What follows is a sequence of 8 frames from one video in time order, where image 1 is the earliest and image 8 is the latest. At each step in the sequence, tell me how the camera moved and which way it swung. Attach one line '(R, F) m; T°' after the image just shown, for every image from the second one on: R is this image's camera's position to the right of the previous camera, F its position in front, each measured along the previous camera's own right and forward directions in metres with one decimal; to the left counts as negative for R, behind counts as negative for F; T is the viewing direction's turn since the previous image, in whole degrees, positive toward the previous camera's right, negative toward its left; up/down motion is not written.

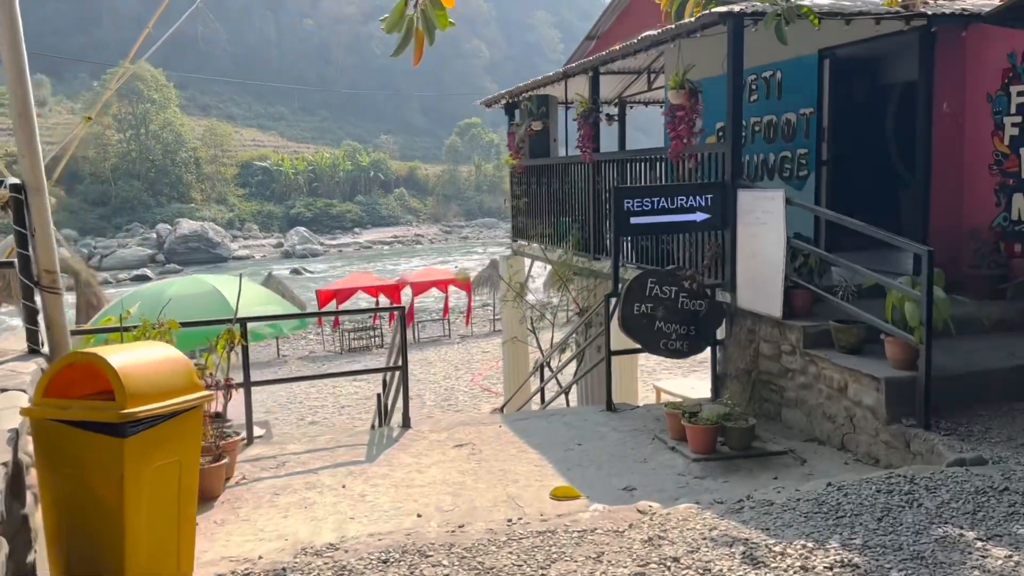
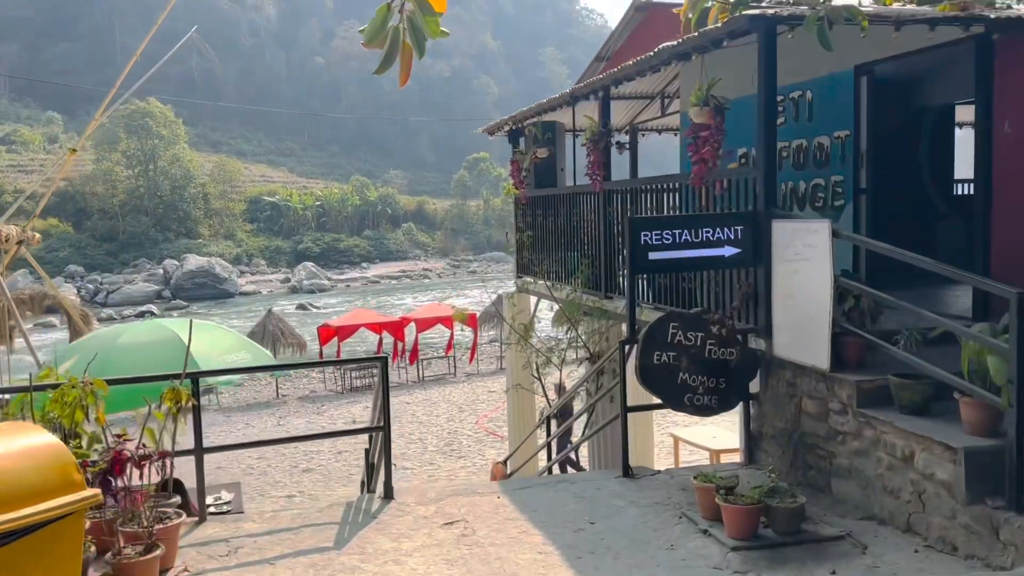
(+0.1, +0.8) m; -1°
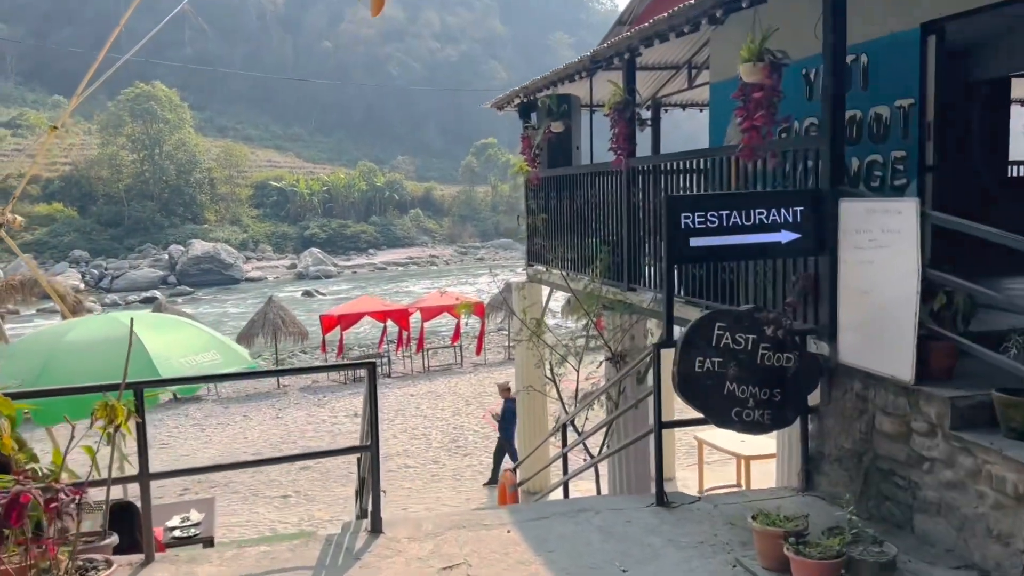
(0.0, +0.9) m; -1°
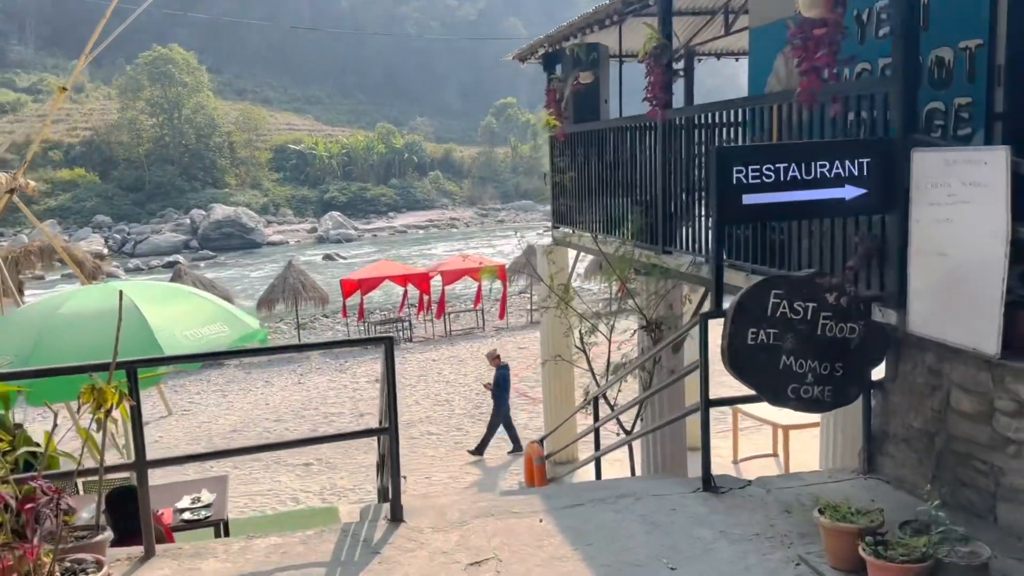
(-0.1, +0.4) m; -1°
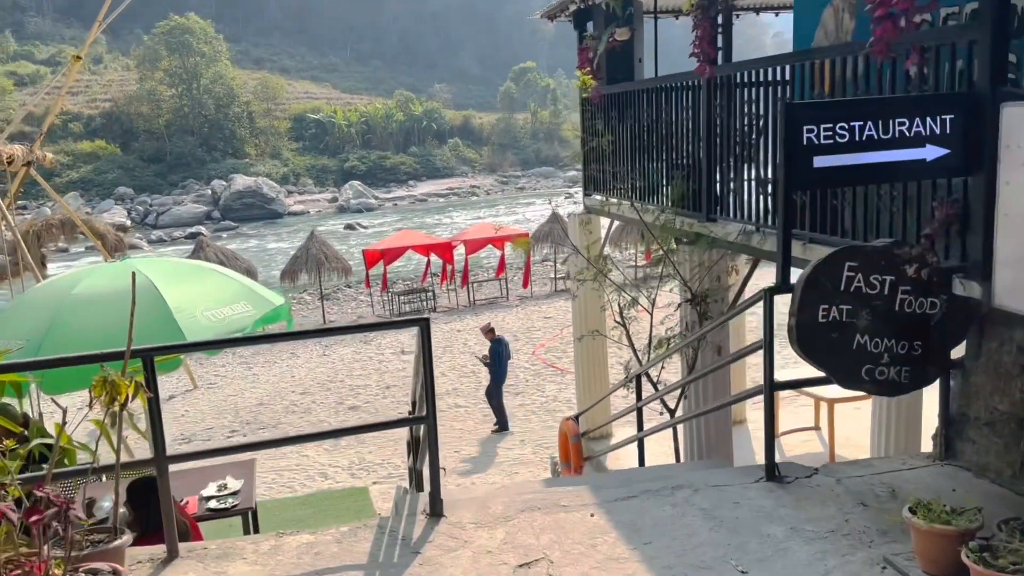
(-0.1, +0.3) m; -1°
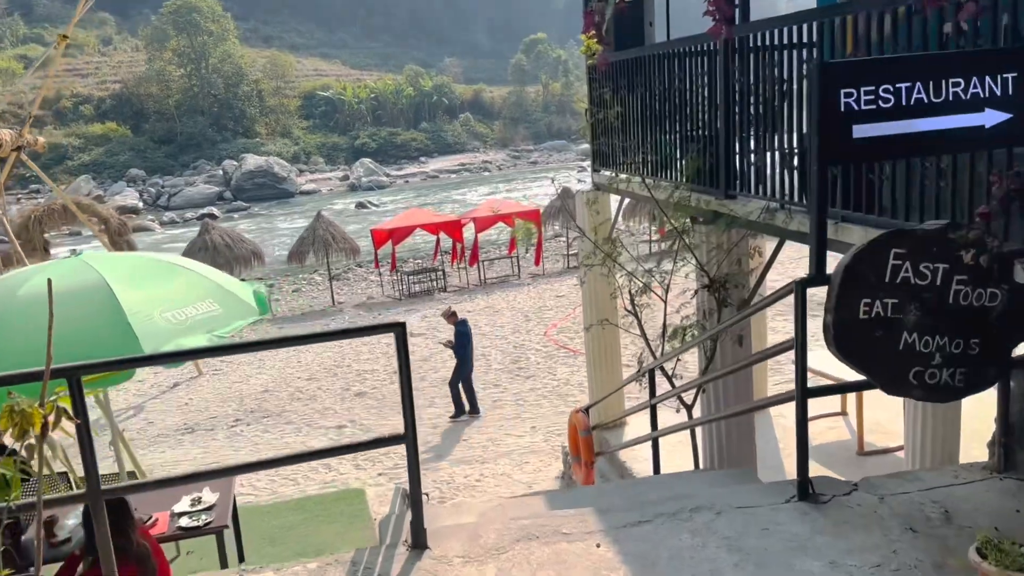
(+0.1, +0.5) m; -1°
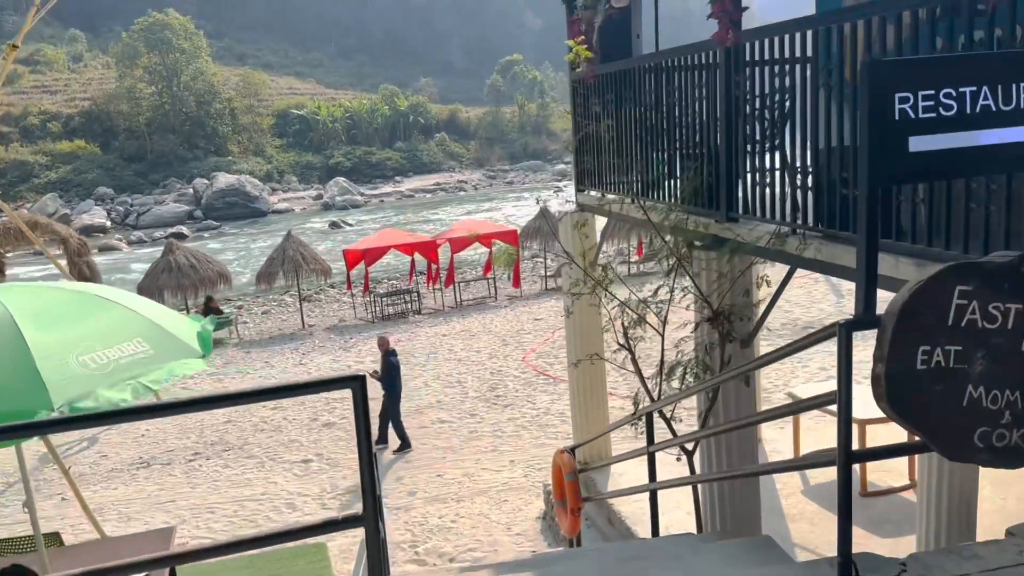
(0.0, +0.6) m; +2°
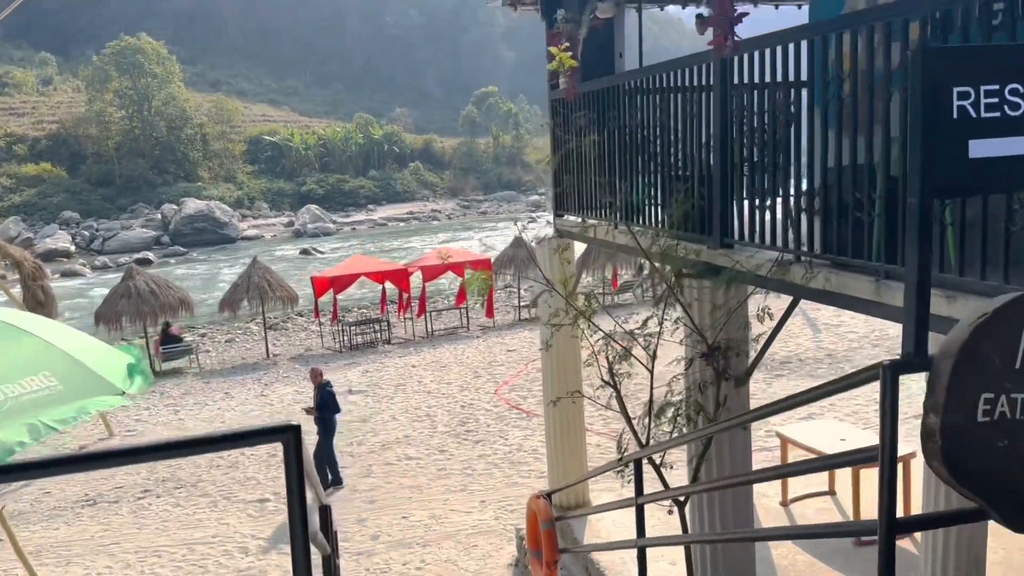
(0.0, +0.5) m; +2°
